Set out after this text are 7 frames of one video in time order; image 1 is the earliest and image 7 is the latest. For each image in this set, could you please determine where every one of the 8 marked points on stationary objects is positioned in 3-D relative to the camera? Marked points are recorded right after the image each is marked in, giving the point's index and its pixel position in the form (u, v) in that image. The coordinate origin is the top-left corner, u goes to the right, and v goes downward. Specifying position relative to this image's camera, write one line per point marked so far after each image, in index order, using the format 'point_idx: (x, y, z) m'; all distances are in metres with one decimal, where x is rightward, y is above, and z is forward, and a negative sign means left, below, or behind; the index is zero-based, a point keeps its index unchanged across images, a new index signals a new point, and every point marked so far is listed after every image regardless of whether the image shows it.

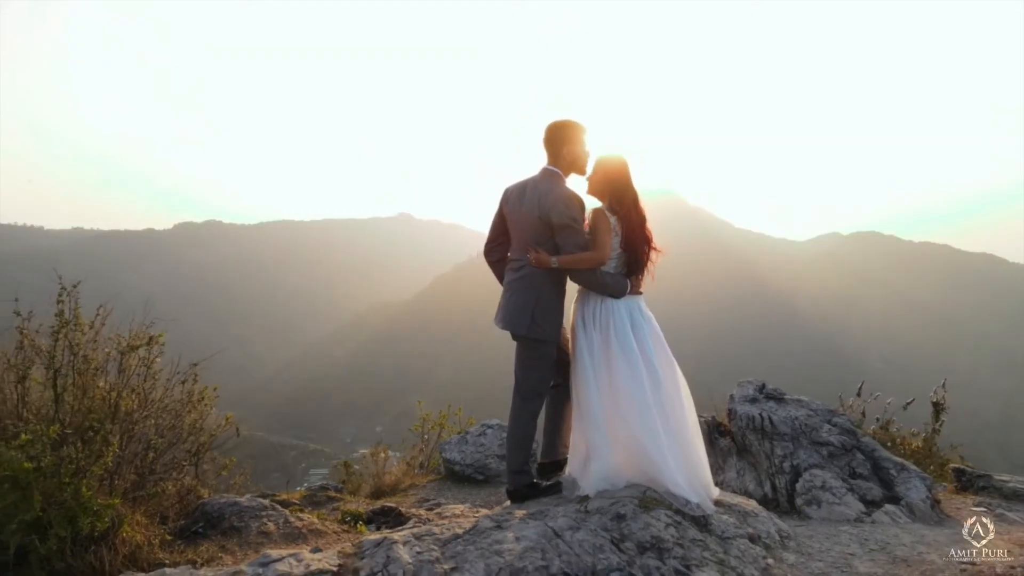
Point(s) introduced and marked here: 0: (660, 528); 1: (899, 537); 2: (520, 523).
0: (+0.6, -0.9, +2.4) m
1: (+1.9, -1.2, +3.0) m
2: (0.0, -0.9, +2.5) m
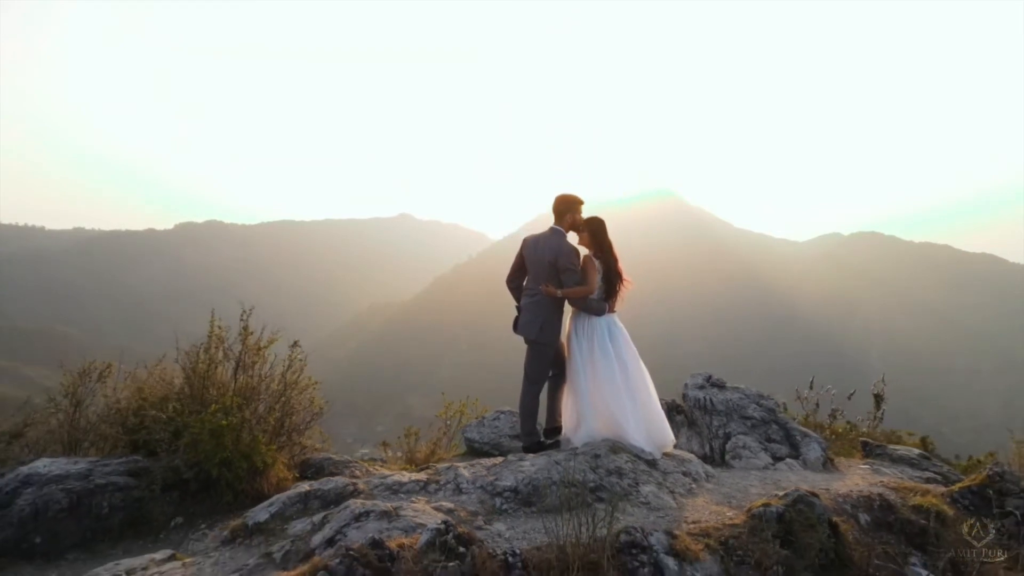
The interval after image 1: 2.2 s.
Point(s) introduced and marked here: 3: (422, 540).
0: (+0.7, -1.1, +3.8) m
1: (+2.0, -1.3, +4.4) m
2: (+0.1, -1.1, +3.9) m
3: (-0.4, -1.1, +2.7) m
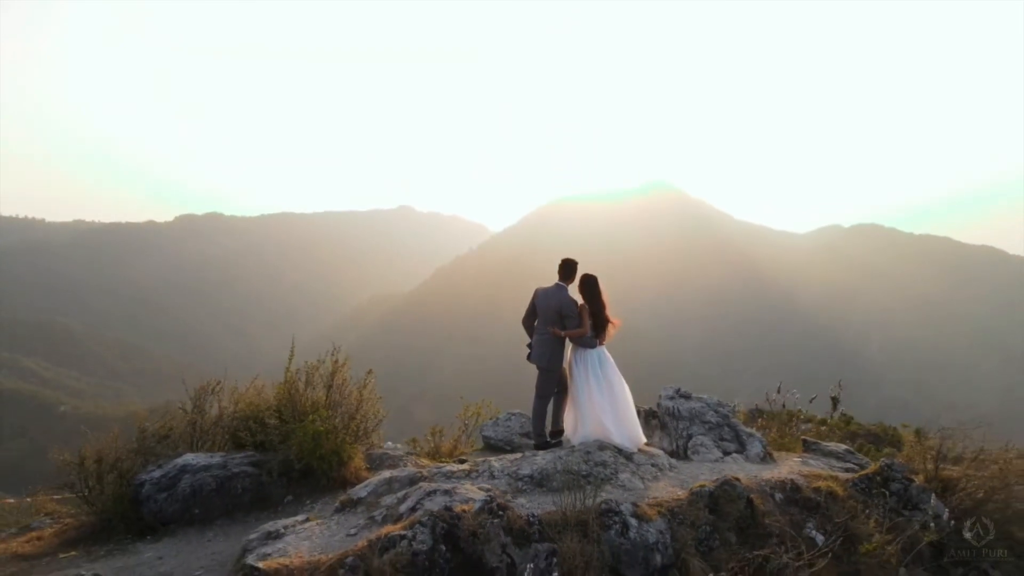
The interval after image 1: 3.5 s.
0: (+0.8, -1.5, +5.3) m
1: (+2.1, -1.7, +5.9) m
2: (+0.3, -1.5, +5.4) m
3: (-0.2, -1.5, +4.2) m
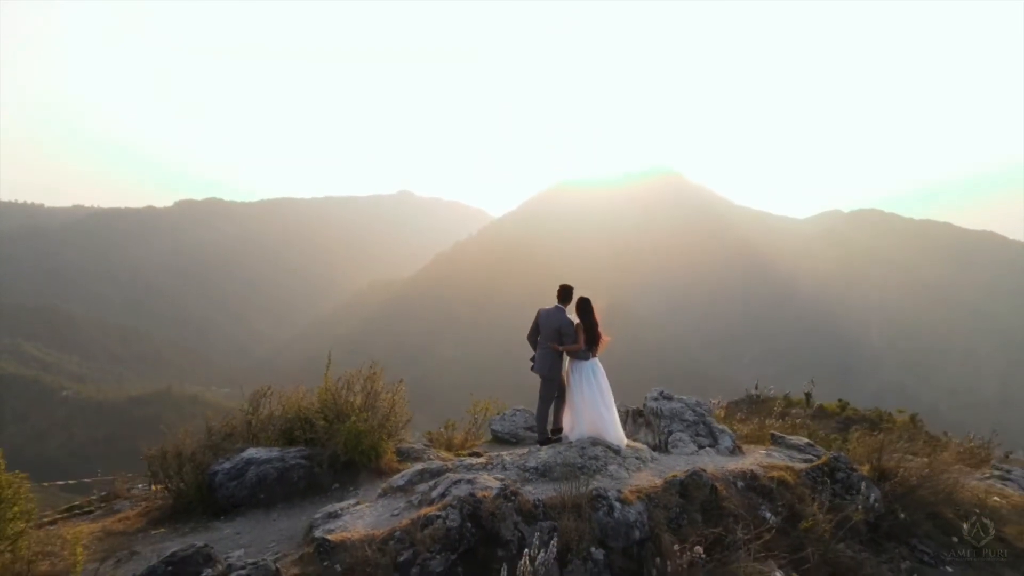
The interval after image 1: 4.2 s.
0: (+0.9, -1.7, +6.4) m
1: (+2.2, -1.9, +7.0) m
2: (+0.3, -1.7, +6.5) m
3: (-0.2, -1.8, +5.3) m
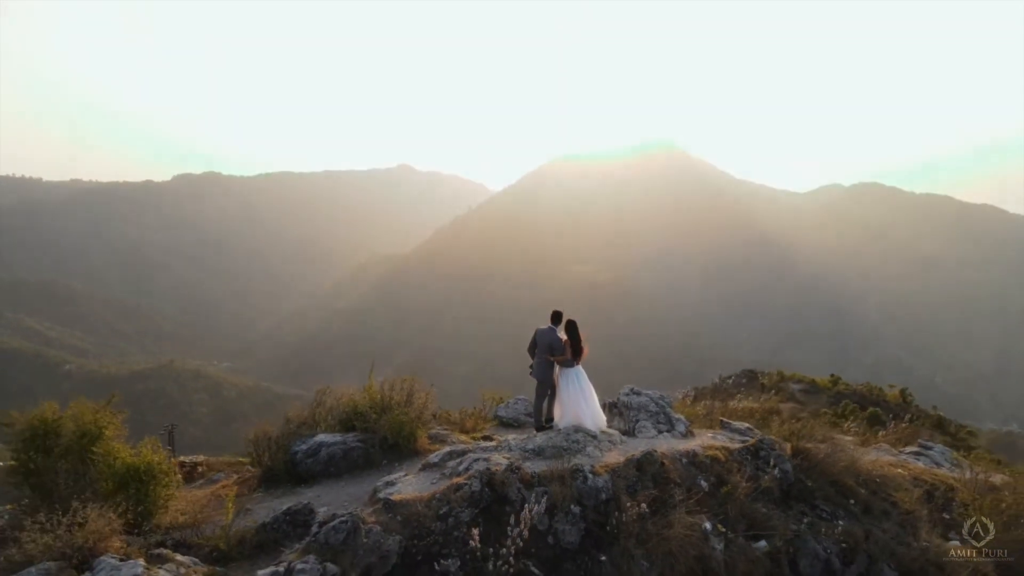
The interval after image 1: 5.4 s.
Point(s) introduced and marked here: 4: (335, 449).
0: (+0.9, -2.1, +8.7) m
1: (+2.3, -2.3, +9.2) m
2: (+0.4, -2.1, +8.7) m
3: (-0.1, -2.2, +7.5) m
4: (-2.4, -2.2, +8.5) m
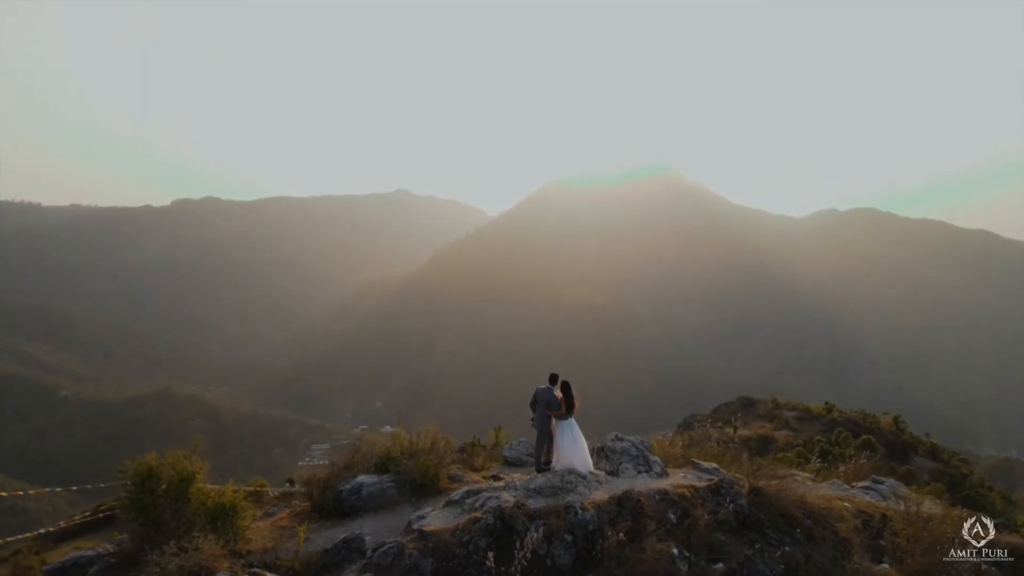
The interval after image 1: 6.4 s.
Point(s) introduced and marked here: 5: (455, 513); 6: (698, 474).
0: (+1.0, -3.3, +10.6) m
1: (+2.3, -3.5, +11.2) m
2: (+0.5, -3.3, +10.7) m
3: (0.0, -3.3, +9.5) m
4: (-2.3, -3.4, +10.4) m
5: (-0.9, -3.5, +9.6) m
6: (+3.6, -3.6, +12.1) m
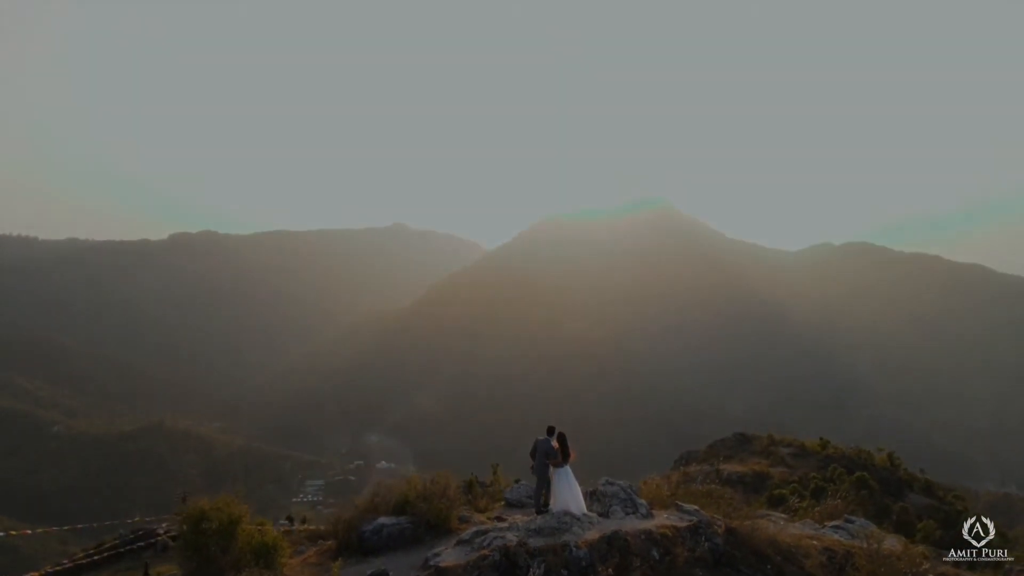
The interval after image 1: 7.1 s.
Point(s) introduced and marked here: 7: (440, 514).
0: (+1.1, -4.5, +12.1) m
1: (+2.4, -4.8, +12.7) m
2: (+0.5, -4.5, +12.1) m
3: (0.0, -4.5, +10.9) m
4: (-2.3, -4.6, +11.9) m
5: (-0.8, -4.7, +11.1) m
6: (+3.7, -5.0, +13.6) m
7: (-1.4, -4.4, +12.2) m
